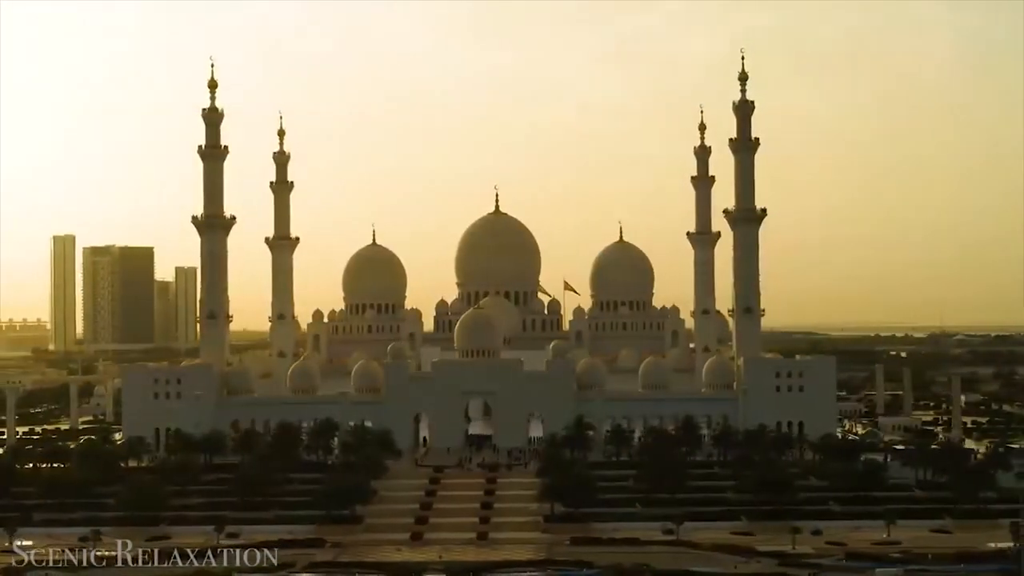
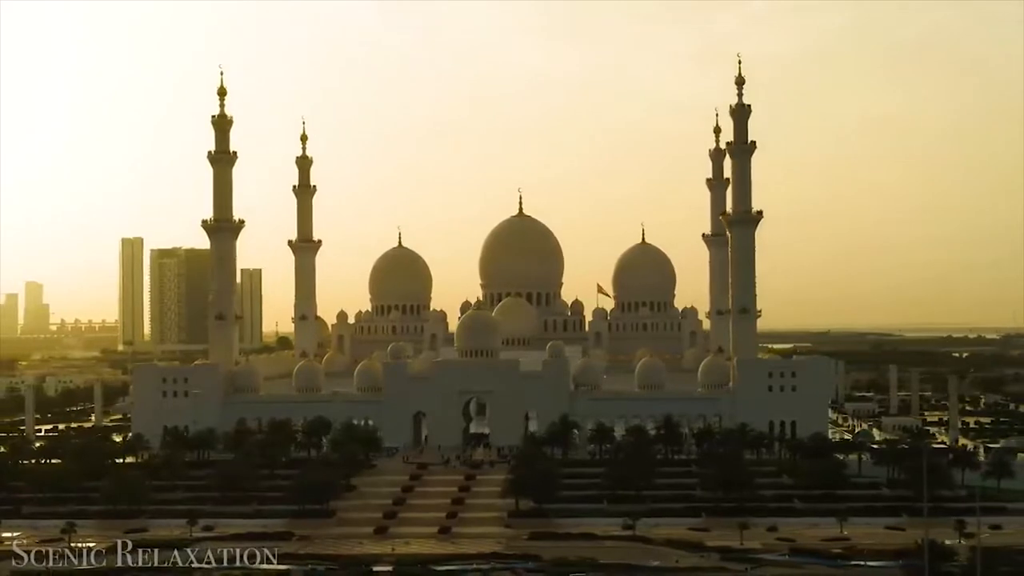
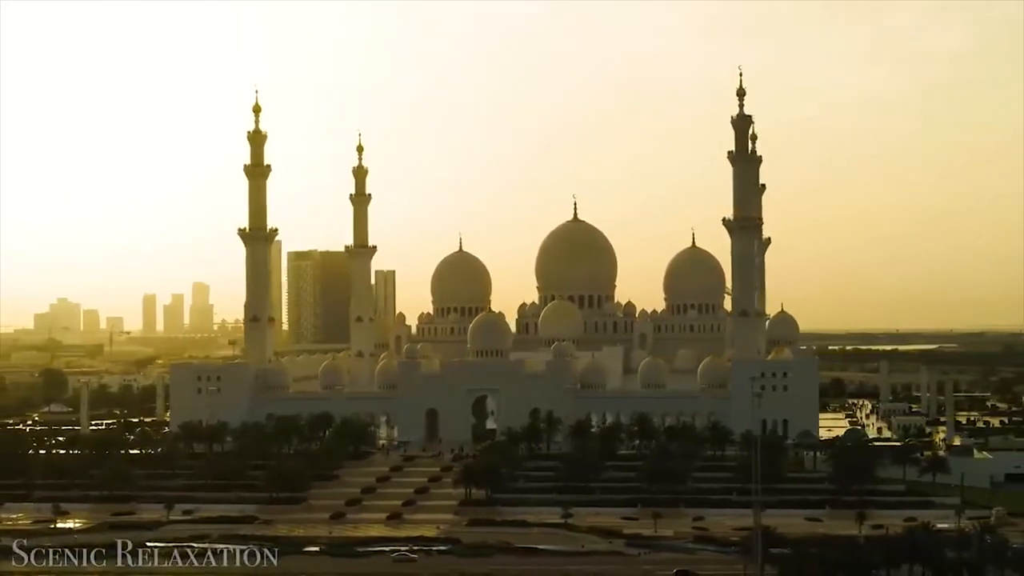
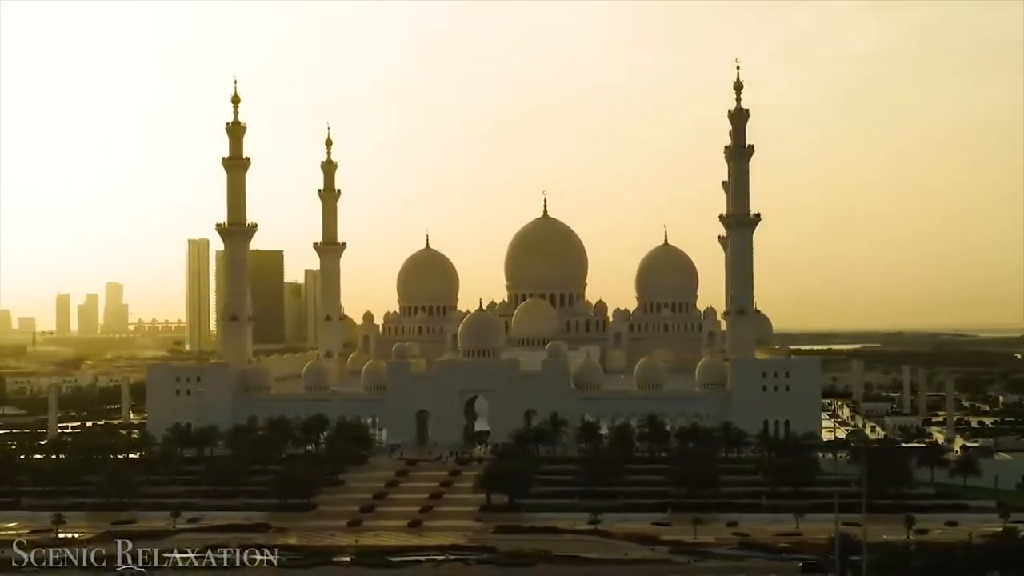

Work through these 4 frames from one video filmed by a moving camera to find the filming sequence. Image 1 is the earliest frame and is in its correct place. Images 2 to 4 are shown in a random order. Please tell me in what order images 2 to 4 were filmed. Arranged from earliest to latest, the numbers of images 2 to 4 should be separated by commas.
2, 4, 3
